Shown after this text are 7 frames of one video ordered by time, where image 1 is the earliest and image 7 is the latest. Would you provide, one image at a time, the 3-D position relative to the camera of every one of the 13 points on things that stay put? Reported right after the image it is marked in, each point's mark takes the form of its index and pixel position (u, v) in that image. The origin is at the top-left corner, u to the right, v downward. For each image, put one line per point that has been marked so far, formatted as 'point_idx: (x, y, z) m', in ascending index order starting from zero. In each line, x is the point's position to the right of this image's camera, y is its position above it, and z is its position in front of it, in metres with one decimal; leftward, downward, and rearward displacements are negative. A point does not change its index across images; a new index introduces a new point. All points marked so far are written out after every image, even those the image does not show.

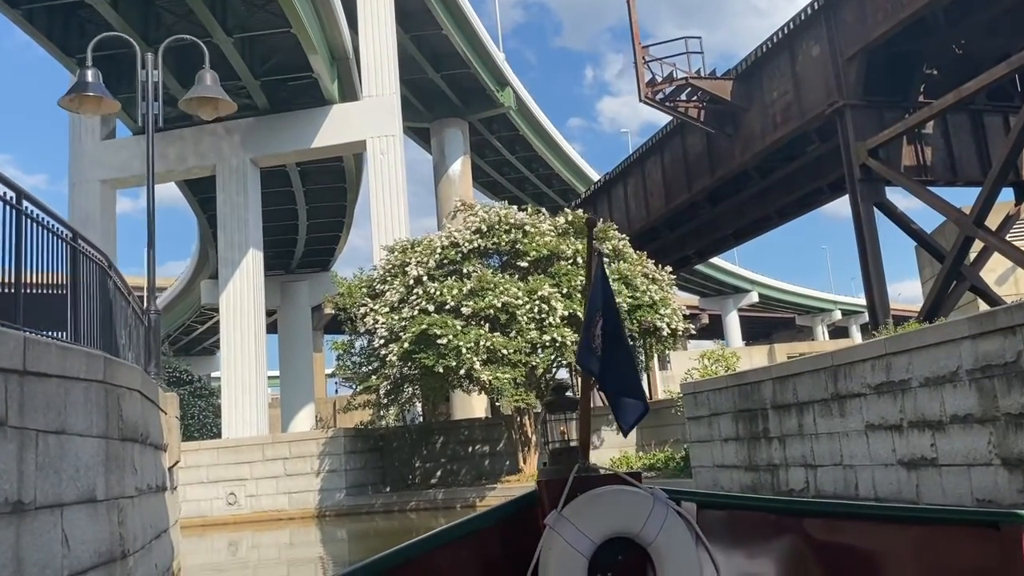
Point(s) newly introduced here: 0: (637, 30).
0: (+2.8, +5.8, +19.8) m
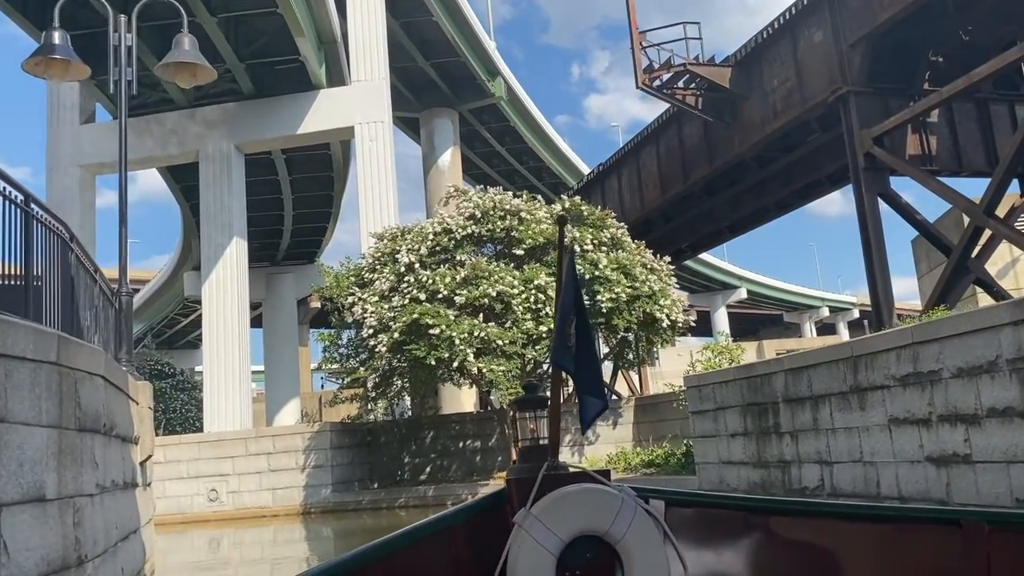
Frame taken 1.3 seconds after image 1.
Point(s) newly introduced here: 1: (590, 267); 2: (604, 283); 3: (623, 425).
0: (+2.7, +6.0, +19.3) m
1: (+1.5, +0.4, +15.6) m
2: (+1.7, +0.1, +15.5) m
3: (+2.2, -2.7, +17.3) m
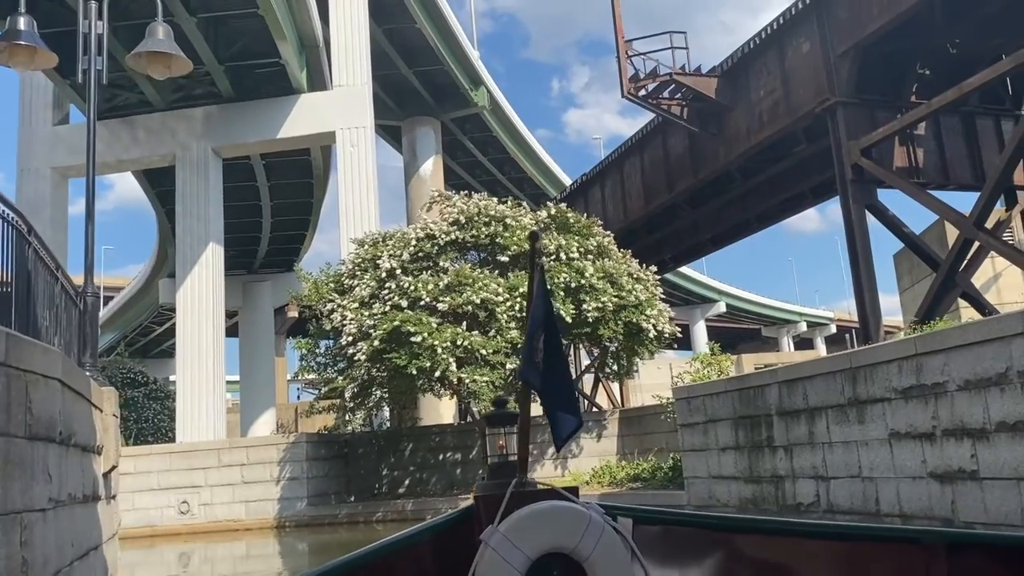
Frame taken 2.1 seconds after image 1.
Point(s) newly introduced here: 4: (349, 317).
0: (+2.4, +5.8, +19.1) m
1: (+1.2, +0.2, +15.3) m
2: (+1.4, -0.1, +15.3) m
3: (+1.9, -2.9, +17.0) m
4: (-2.8, -0.5, +15.0) m
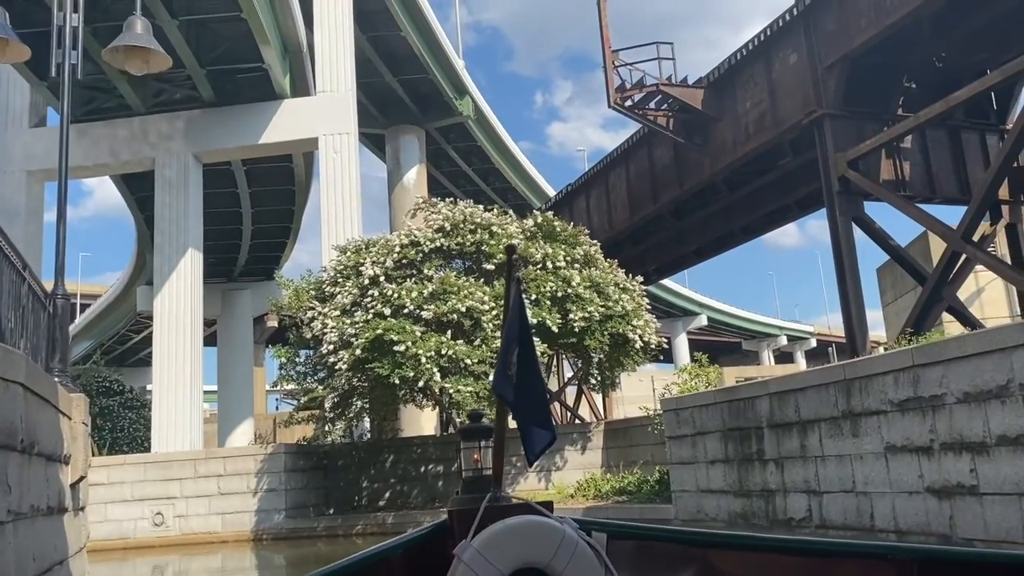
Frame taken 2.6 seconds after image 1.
0: (+2.1, +5.6, +19.0) m
1: (+0.9, +0.1, +15.1) m
2: (+1.1, -0.2, +15.1) m
3: (+1.5, -3.1, +16.8) m
4: (-3.1, -0.6, +14.7) m
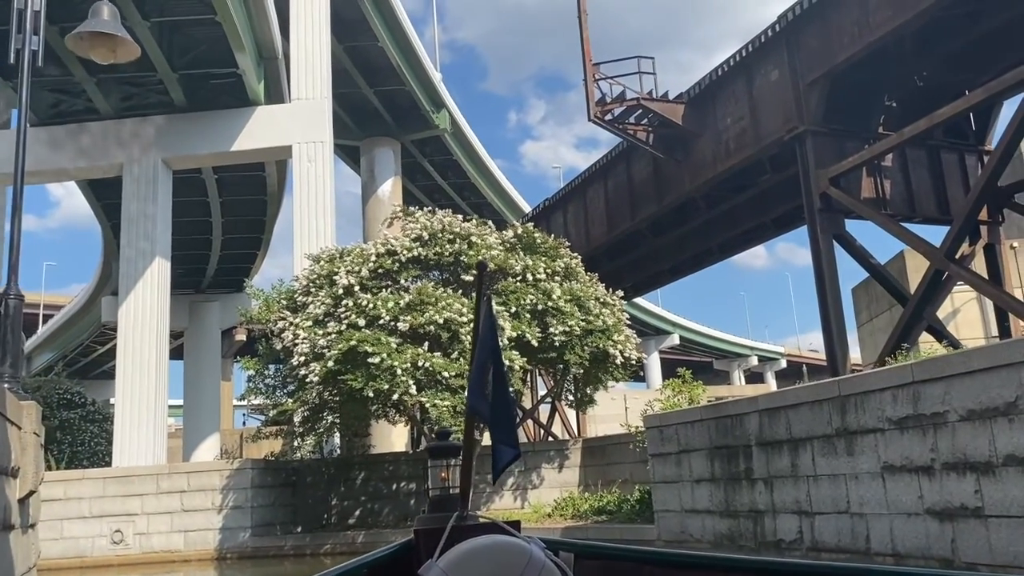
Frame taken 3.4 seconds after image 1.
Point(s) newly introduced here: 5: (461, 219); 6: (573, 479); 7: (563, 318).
0: (+1.6, +5.2, +18.8) m
1: (+0.5, -0.2, +14.8) m
2: (+0.7, -0.5, +14.8) m
3: (+1.1, -3.4, +16.4) m
4: (-3.4, -0.8, +14.3) m
5: (-0.9, +1.2, +15.9) m
6: (+1.1, -3.6, +16.4) m
7: (+0.8, -0.5, +14.8) m
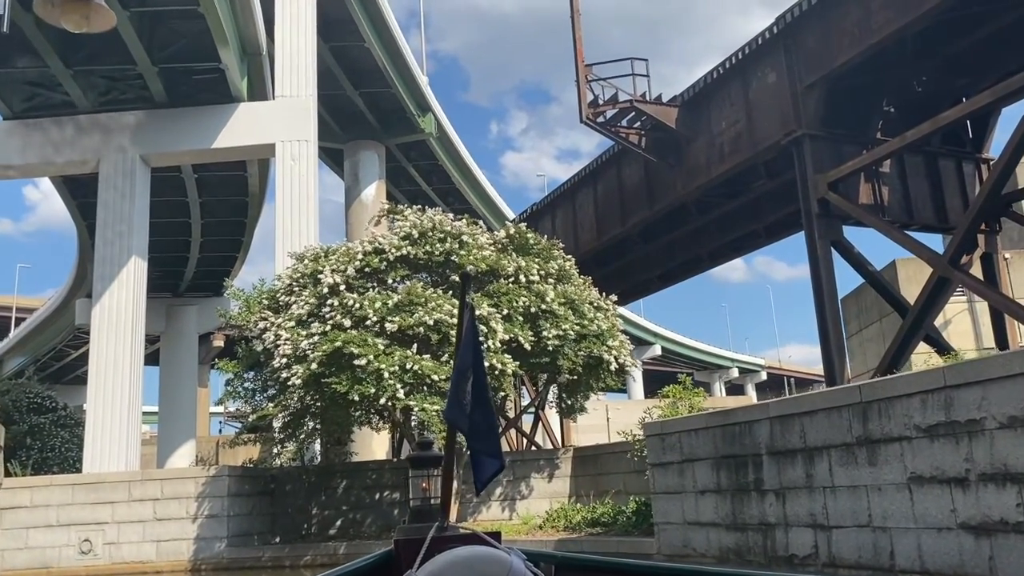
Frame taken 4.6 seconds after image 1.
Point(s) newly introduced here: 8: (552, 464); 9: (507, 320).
0: (+1.5, +5.1, +18.5) m
1: (+0.4, -0.2, +14.3) m
2: (+0.6, -0.5, +14.3) m
3: (+0.8, -3.5, +15.9) m
4: (-3.6, -0.8, +13.7) m
5: (-1.1, +1.2, +15.5) m
6: (+0.9, -3.7, +15.9) m
7: (+0.7, -0.6, +14.3) m
8: (+0.7, -3.2, +16.0) m
9: (-0.1, -0.5, +14.1) m
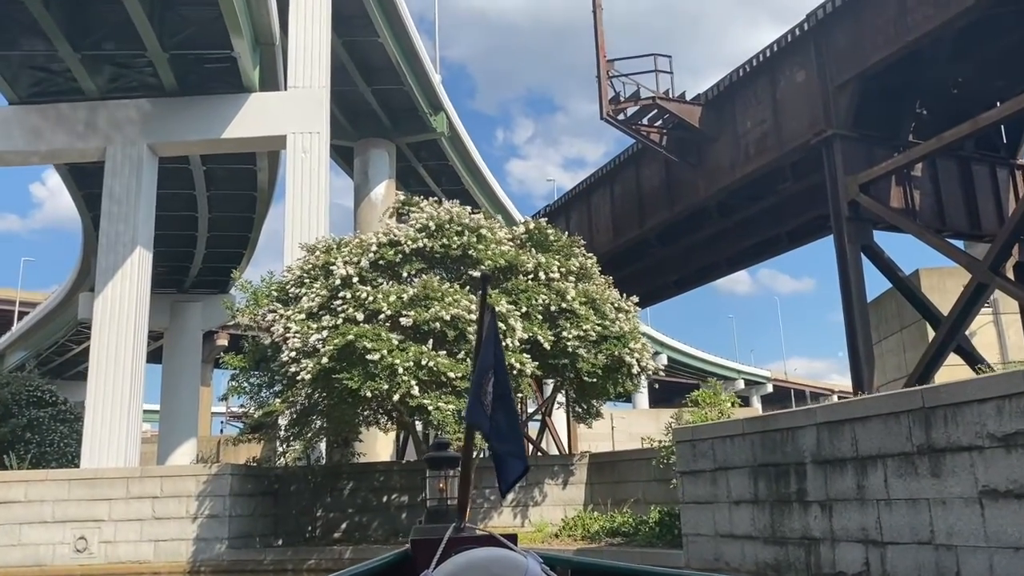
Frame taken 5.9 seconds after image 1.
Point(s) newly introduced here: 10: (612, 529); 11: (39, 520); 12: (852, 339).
0: (+1.9, +5.1, +17.9) m
1: (+0.6, -0.2, +13.8) m
2: (+0.8, -0.5, +13.7) m
3: (+1.0, -3.5, +15.4) m
4: (-3.3, -0.7, +13.2) m
5: (-0.8, +1.2, +14.9) m
6: (+1.1, -3.7, +15.3) m
7: (+1.0, -0.6, +13.8) m
8: (+0.9, -3.2, +15.4) m
9: (+0.2, -0.5, +13.6) m
10: (+1.4, -3.5, +12.8) m
11: (-8.0, -3.9, +14.7) m
12: (+5.5, -0.8, +14.2) m
